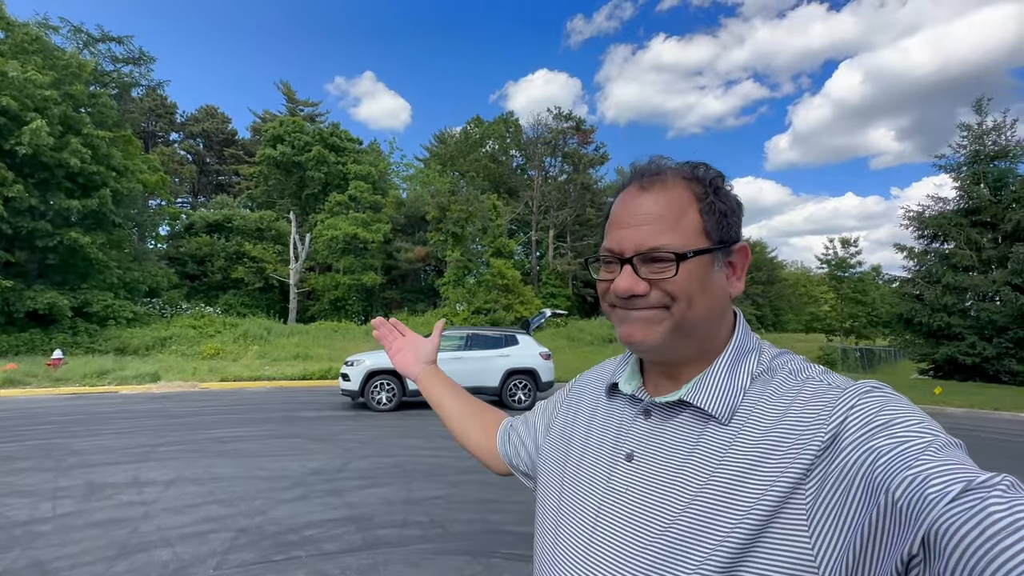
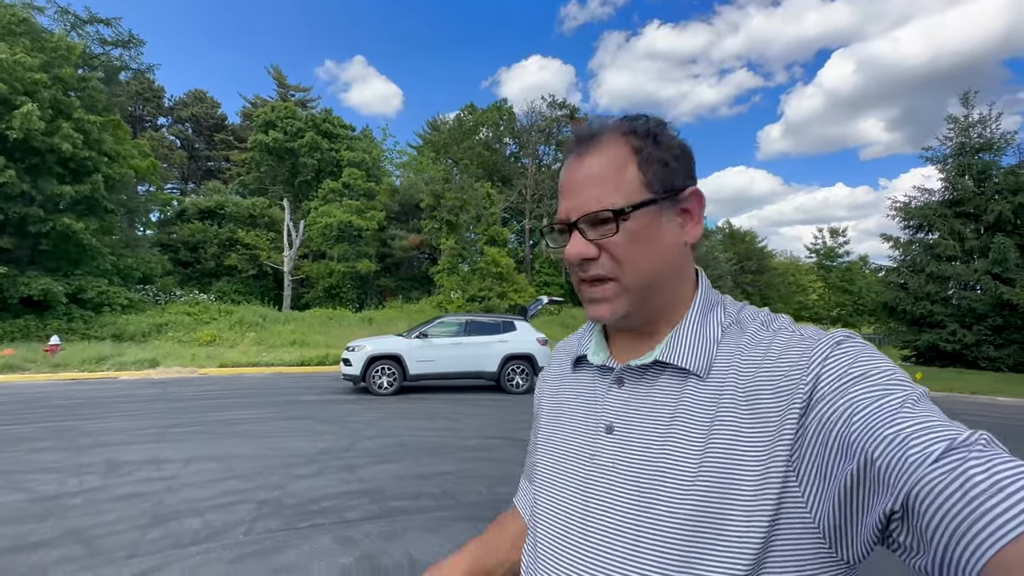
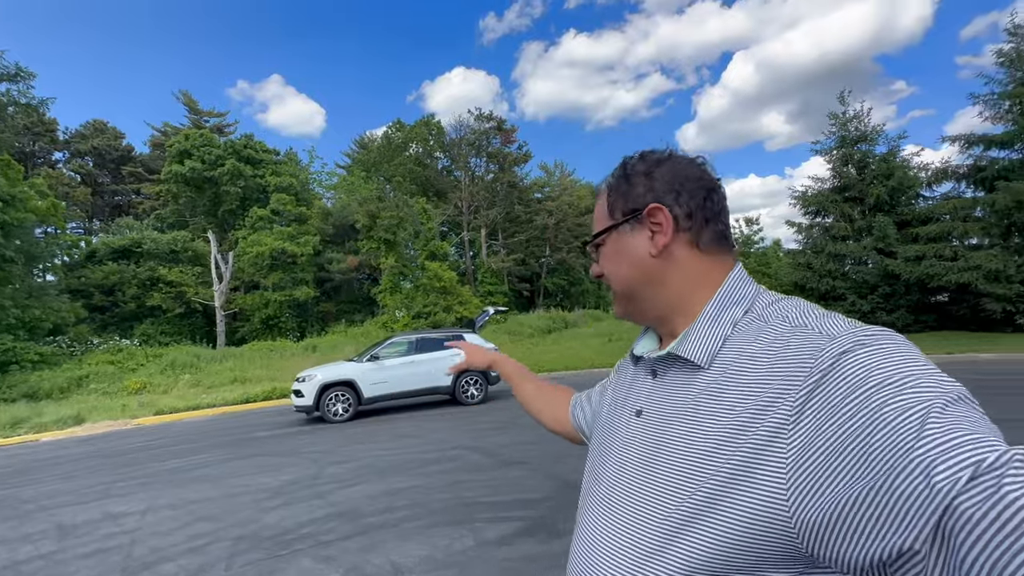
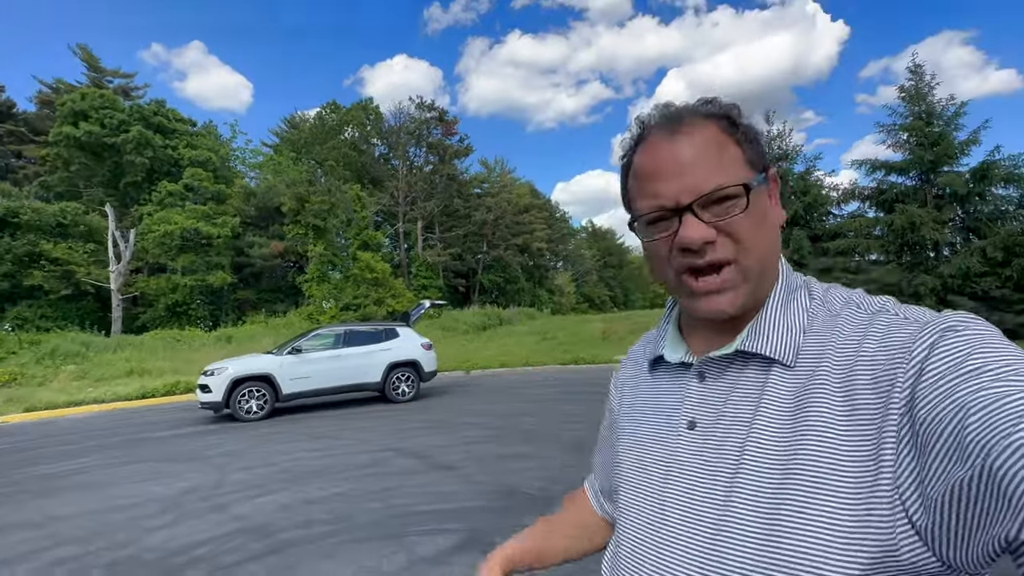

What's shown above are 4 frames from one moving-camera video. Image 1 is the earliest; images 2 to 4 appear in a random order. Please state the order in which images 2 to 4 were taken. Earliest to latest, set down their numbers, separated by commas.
2, 3, 4
